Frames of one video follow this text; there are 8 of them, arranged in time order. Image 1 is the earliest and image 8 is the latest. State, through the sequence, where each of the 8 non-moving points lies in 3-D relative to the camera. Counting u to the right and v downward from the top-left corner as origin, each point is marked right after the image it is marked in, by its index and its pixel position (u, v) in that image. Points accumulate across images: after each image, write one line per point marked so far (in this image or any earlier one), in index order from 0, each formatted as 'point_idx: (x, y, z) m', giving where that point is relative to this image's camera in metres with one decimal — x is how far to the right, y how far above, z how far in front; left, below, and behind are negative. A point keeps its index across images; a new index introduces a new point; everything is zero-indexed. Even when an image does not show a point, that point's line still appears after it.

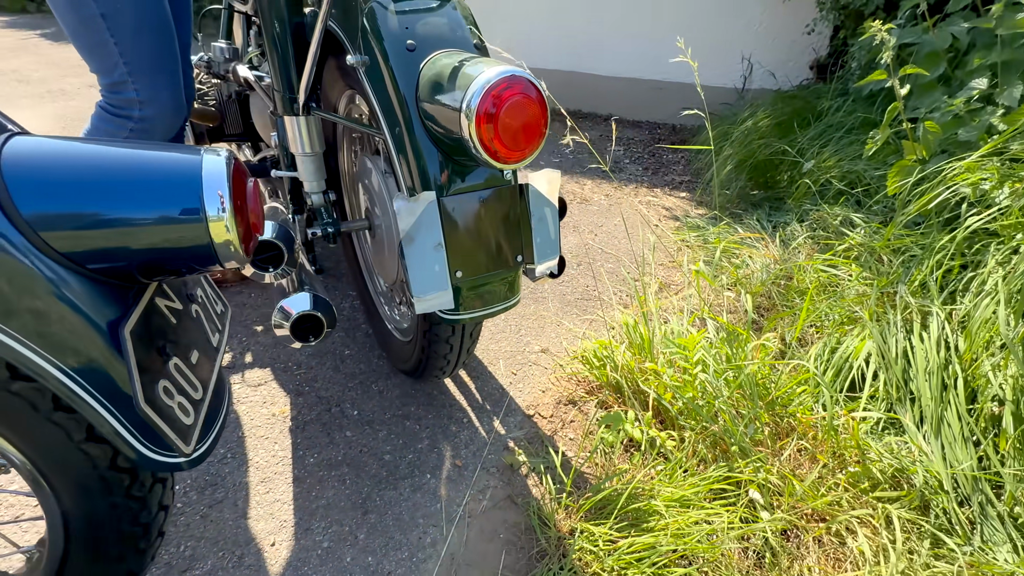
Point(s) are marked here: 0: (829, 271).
0: (+1.2, +0.1, +1.8) m
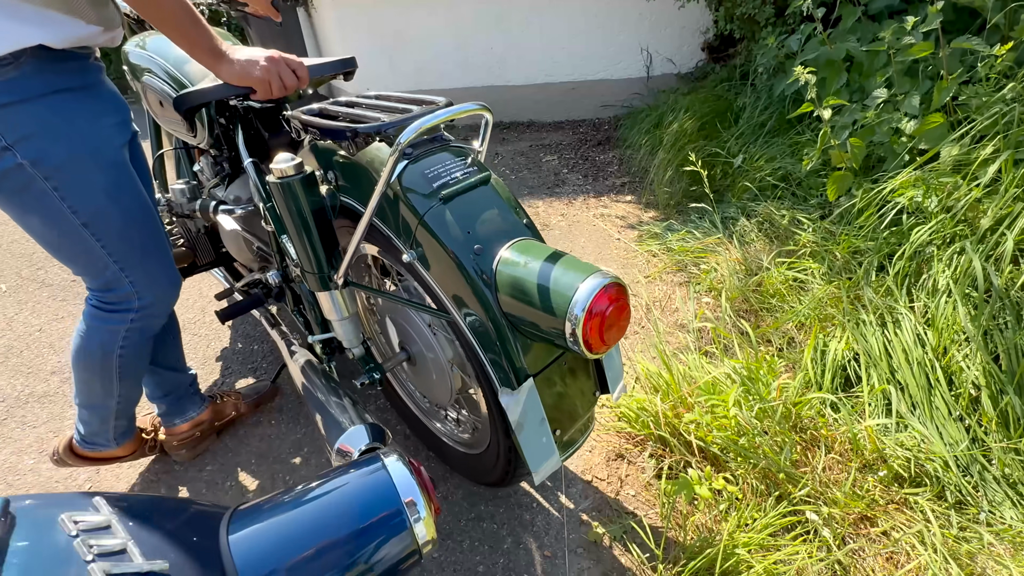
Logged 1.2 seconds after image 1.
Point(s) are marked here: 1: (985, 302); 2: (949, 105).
0: (+1.3, +0.1, +2.1) m
1: (+1.5, -0.1, +1.4) m
2: (+1.7, +0.7, +1.8) m
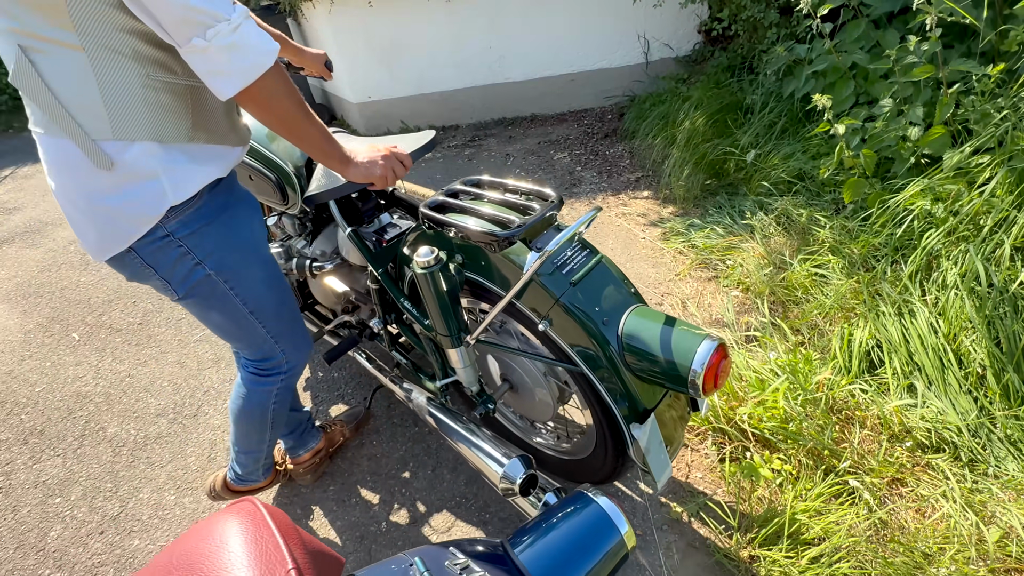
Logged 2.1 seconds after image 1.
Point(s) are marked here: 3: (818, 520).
0: (+1.5, +0.1, +2.3) m
1: (+1.8, -0.1, +1.7) m
2: (+1.9, +0.7, +2.0) m
3: (+1.0, -0.8, +1.6) m
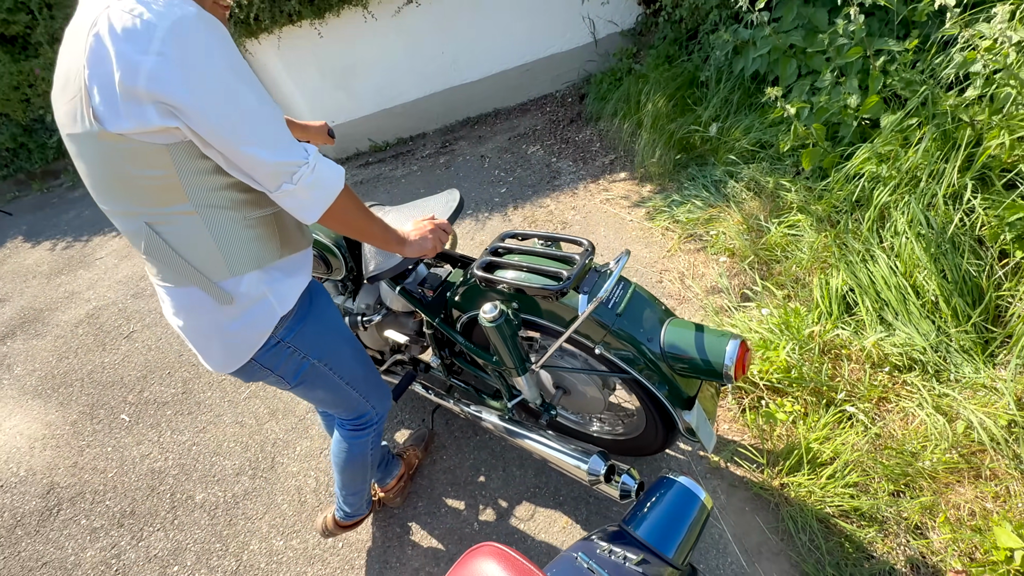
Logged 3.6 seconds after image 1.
0: (+1.6, +0.3, +2.7) m
1: (+1.9, +0.2, +2.1) m
2: (+1.9, +1.0, +2.3) m
3: (+1.4, -0.7, +2.0) m
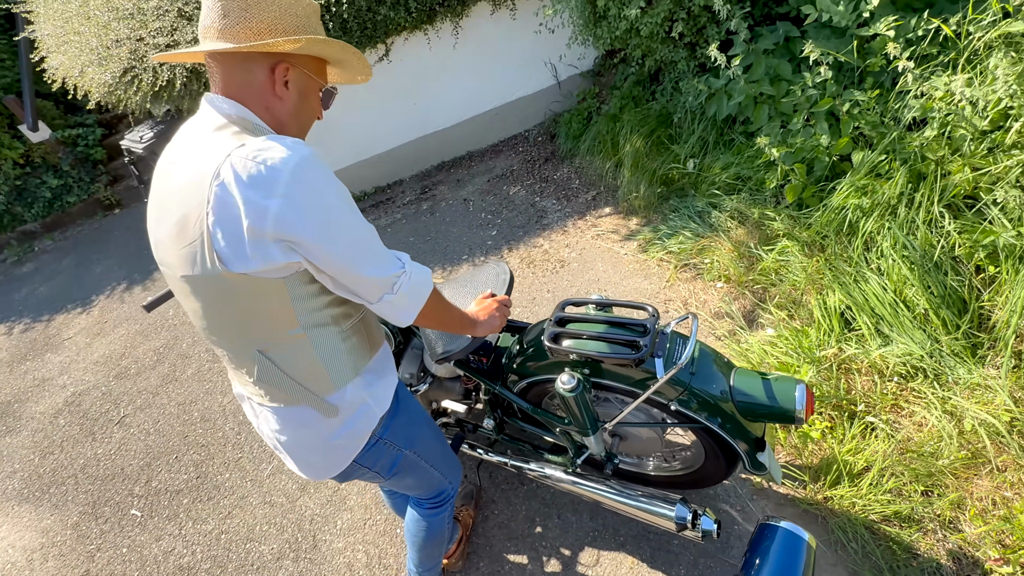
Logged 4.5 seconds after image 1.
0: (+1.7, +0.2, +3.0) m
1: (+2.1, +0.1, +2.4) m
2: (+2.0, +0.9, +2.7) m
3: (+1.6, -0.8, +2.2) m
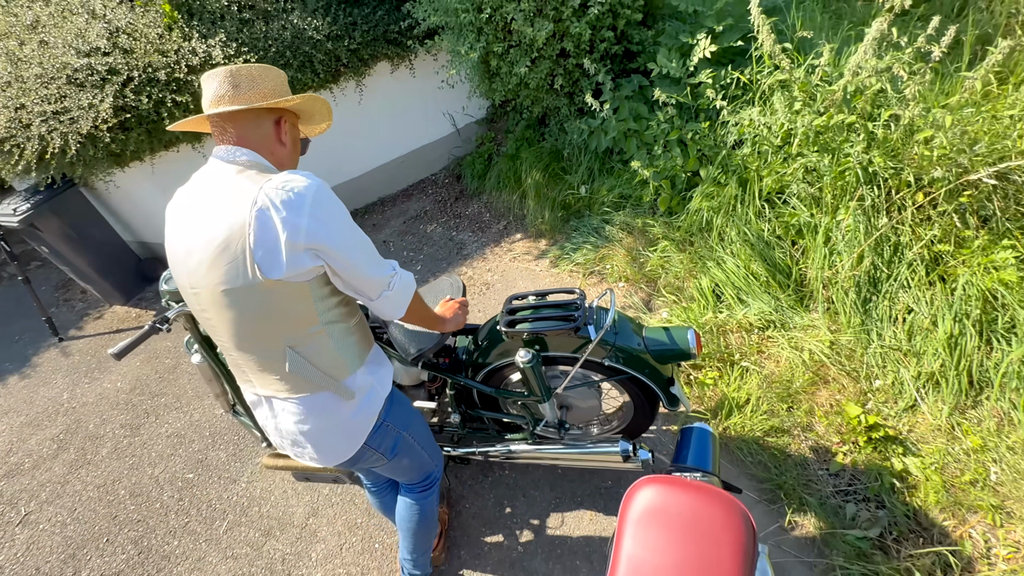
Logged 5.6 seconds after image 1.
0: (+1.2, +0.3, +3.7) m
1: (+1.7, +0.3, +3.2) m
2: (+1.4, +1.0, +3.5) m
3: (+1.4, -0.6, +2.9) m
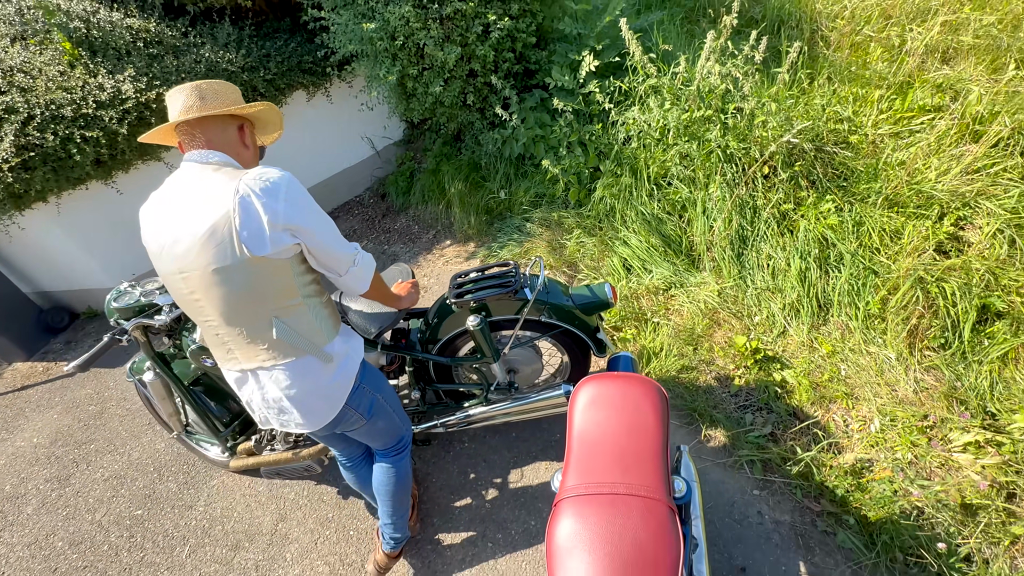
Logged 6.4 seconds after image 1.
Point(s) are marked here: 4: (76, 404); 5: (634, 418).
0: (+0.6, +0.4, +4.2) m
1: (+1.2, +0.6, +3.8) m
2: (+0.7, +1.2, +4.1) m
3: (+1.1, -0.4, +3.4) m
4: (-4.0, -1.1, +4.3) m
5: (+0.4, -0.5, +1.6) m
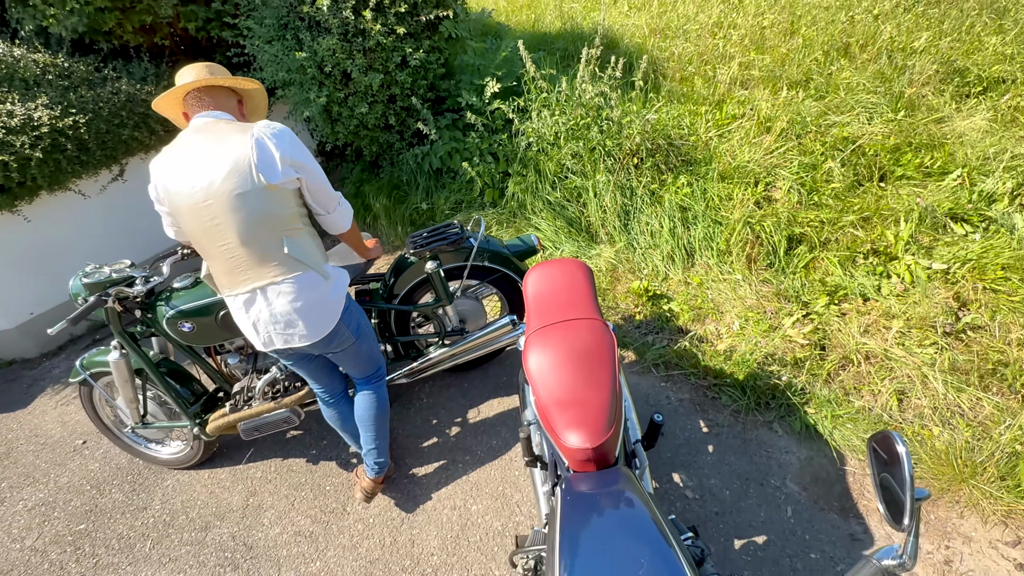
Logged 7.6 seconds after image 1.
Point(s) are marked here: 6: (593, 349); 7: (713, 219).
0: (-0.2, +0.6, +4.9) m
1: (+0.4, +0.8, +4.7) m
2: (-0.1, +1.4, +4.9) m
3: (+0.5, -0.1, +4.1) m
4: (-4.5, -1.3, +3.9) m
5: (+0.3, 0.0, +2.3) m
6: (+0.3, -0.3, +1.9) m
7: (+1.8, +0.6, +4.2) m
